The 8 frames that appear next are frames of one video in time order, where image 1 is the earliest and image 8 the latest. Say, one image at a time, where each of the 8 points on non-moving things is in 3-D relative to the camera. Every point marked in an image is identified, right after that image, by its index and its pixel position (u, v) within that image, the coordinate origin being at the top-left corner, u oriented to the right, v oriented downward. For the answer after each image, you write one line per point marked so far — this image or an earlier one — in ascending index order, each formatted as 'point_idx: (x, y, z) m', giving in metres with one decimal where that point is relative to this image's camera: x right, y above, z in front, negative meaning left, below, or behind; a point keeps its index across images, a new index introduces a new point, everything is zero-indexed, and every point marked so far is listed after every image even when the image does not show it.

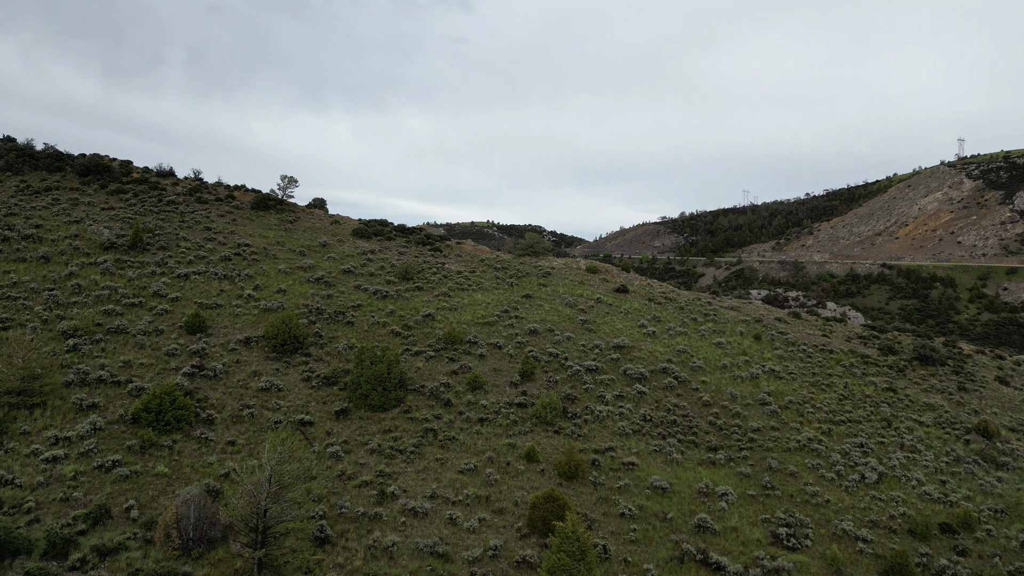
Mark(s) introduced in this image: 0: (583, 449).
0: (+2.0, -4.6, +19.6) m
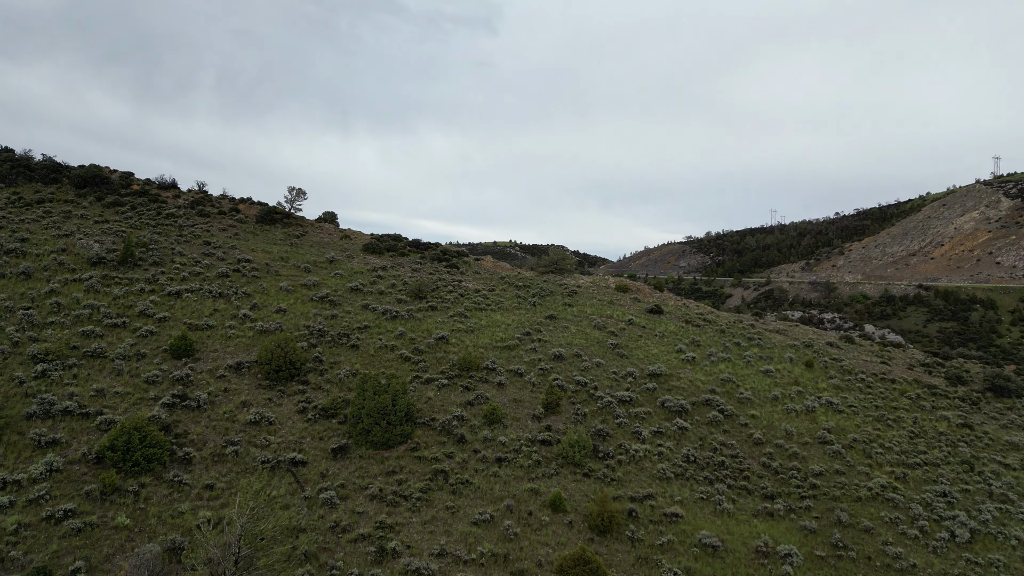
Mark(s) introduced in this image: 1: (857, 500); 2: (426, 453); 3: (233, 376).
0: (+2.6, -5.1, +16.8) m
1: (+8.8, -5.4, +17.5) m
2: (-2.2, -4.3, +17.8) m
3: (-7.9, -2.5, +19.5) m
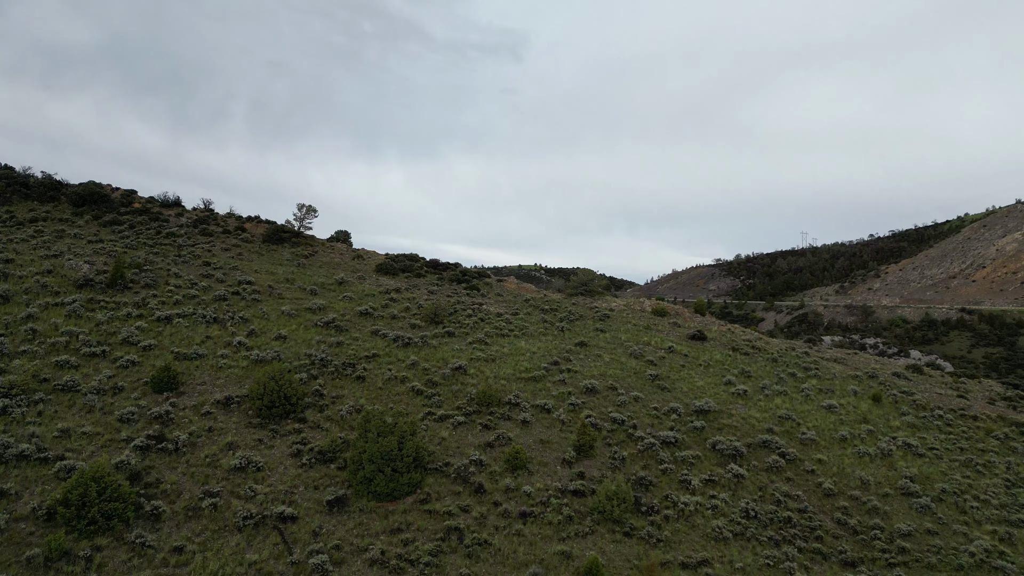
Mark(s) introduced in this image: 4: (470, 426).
0: (+3.1, -5.6, +13.9) m
1: (+9.4, -5.9, +14.4) m
2: (-1.6, -4.8, +15.1) m
3: (-7.2, -3.1, +17.1) m
4: (-1.1, -3.6, +18.0) m
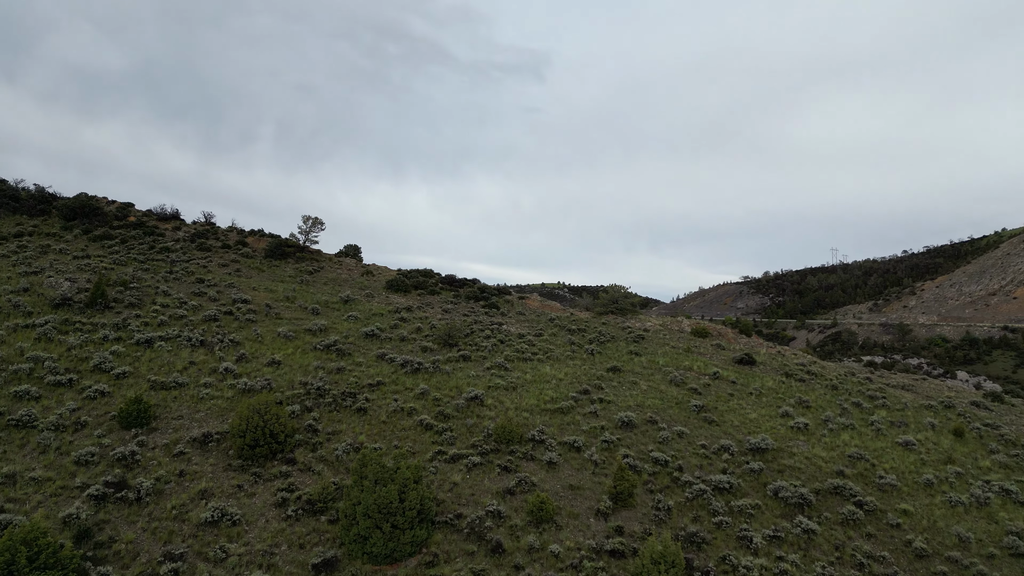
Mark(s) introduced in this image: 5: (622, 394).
0: (+3.5, -5.9, +11.1) m
1: (+9.8, -6.1, +11.4) m
2: (-1.2, -5.1, +12.4) m
3: (-6.7, -3.5, +14.6) m
4: (-0.5, -4.0, +15.3) m
5: (+3.1, -2.9, +19.3) m
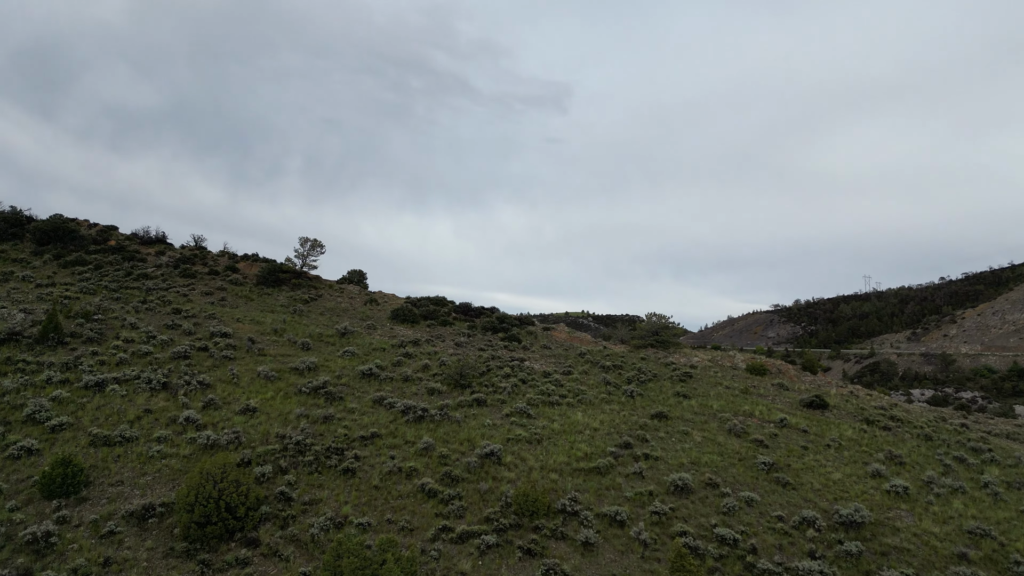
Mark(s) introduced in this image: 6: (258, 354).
0: (+3.8, -6.2, +7.4) m
1: (+10.1, -6.4, +7.5) m
2: (-0.8, -5.5, +9.0) m
3: (-6.3, -4.0, +11.4) m
4: (-0.1, -4.5, +11.9) m
5: (+3.6, -3.6, +15.7) m
6: (-6.6, -1.7, +18.0) m
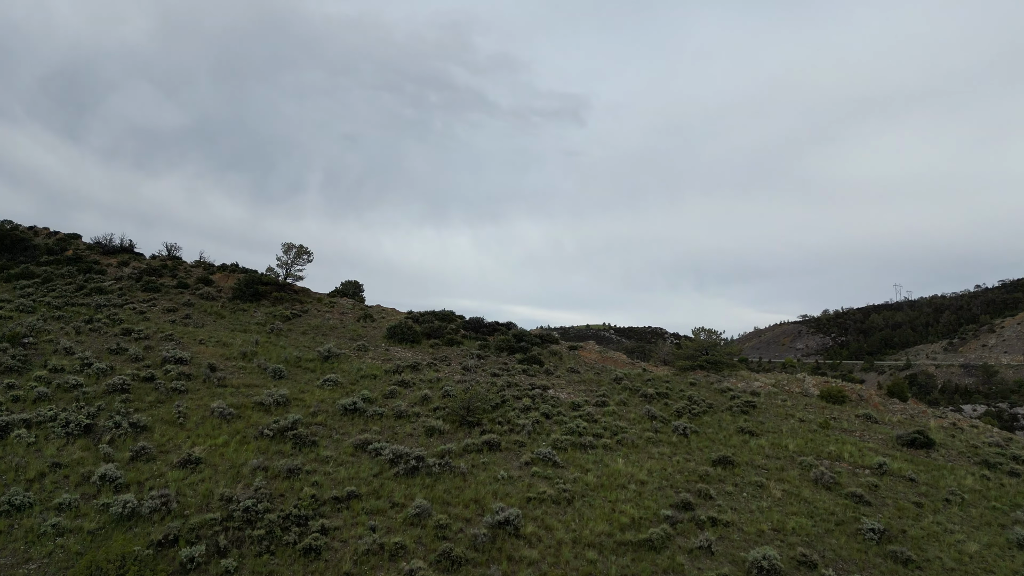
0: (+4.0, -6.2, +3.6) m
1: (+10.3, -6.4, +3.4) m
2: (-0.6, -5.6, +5.2) m
3: (-6.0, -4.2, +7.9) m
4: (+0.2, -4.6, +8.1) m
5: (+4.0, -3.8, +11.9) m
6: (-6.2, -2.0, +14.5) m
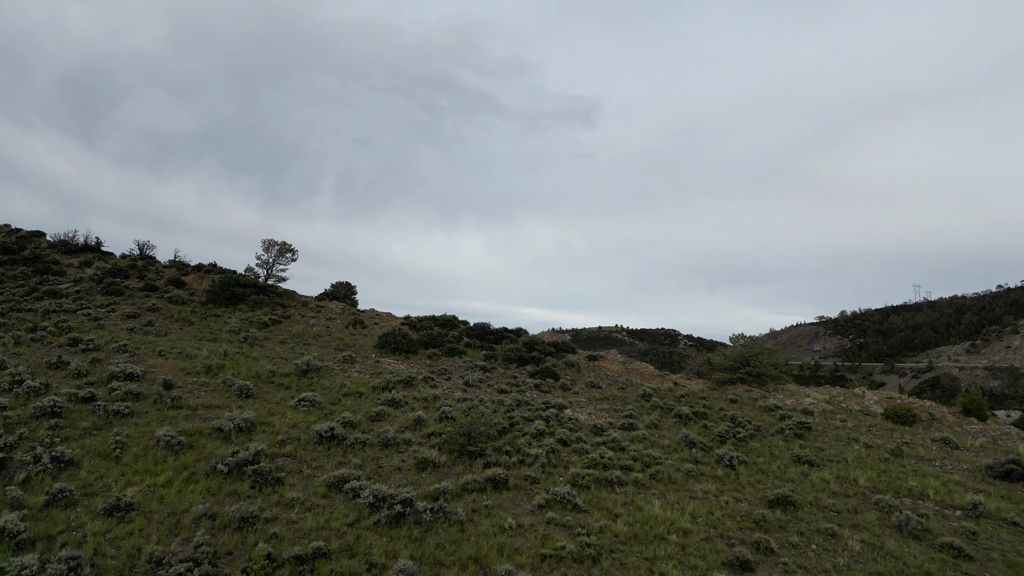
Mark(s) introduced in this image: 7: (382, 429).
0: (+4.0, -6.2, +1.1) m
1: (+10.3, -6.3, +0.8) m
2: (-0.6, -5.6, +2.8) m
3: (-6.0, -4.2, +5.6) m
4: (+0.2, -4.6, +5.7) m
5: (+4.2, -3.8, +9.4) m
6: (-6.0, -2.1, +12.2) m
7: (-2.3, -2.5, +12.1) m
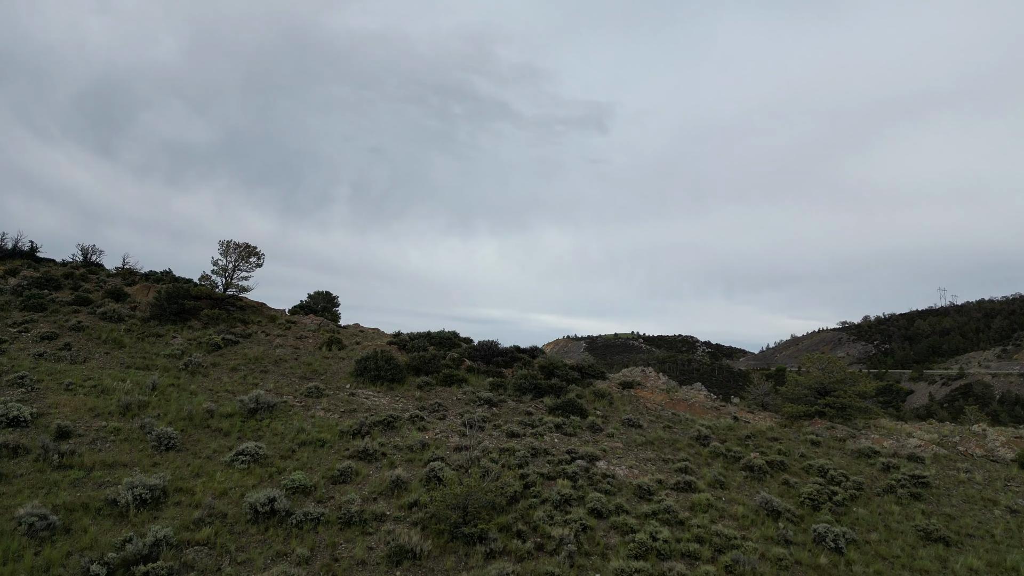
0: (+4.0, -6.2, -2.4) m
1: (+10.2, -6.3, -2.8) m
2: (-0.6, -5.6, -0.6) m
3: (-5.9, -4.4, +2.3) m
4: (+0.3, -4.7, +2.3) m
5: (+4.3, -3.9, +5.9) m
6: (-5.8, -2.2, +8.9) m
7: (-2.1, -2.6, +8.7) m
